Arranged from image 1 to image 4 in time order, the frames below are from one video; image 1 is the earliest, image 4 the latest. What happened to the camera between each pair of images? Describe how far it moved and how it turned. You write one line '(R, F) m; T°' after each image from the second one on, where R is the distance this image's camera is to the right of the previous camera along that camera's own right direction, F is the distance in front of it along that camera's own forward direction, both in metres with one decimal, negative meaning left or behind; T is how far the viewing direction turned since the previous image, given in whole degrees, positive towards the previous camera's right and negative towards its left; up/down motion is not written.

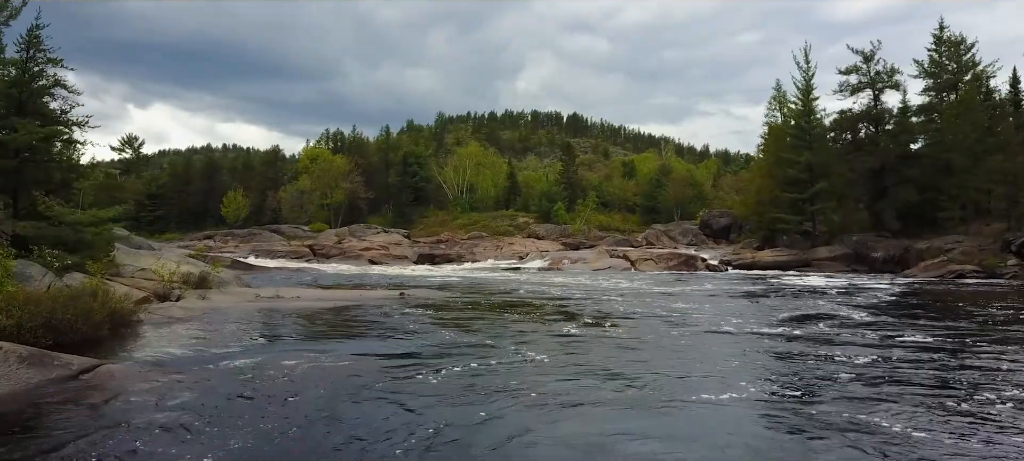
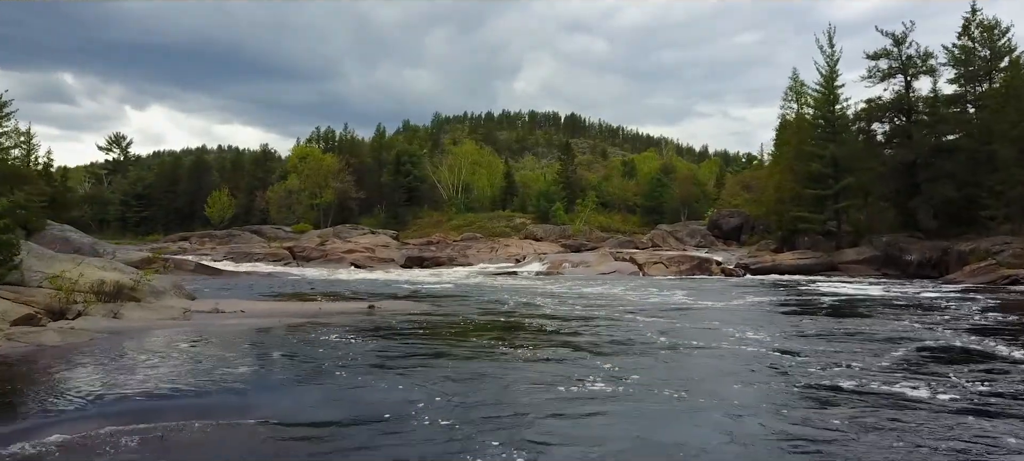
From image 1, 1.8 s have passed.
(+0.1, +3.4) m; 0°
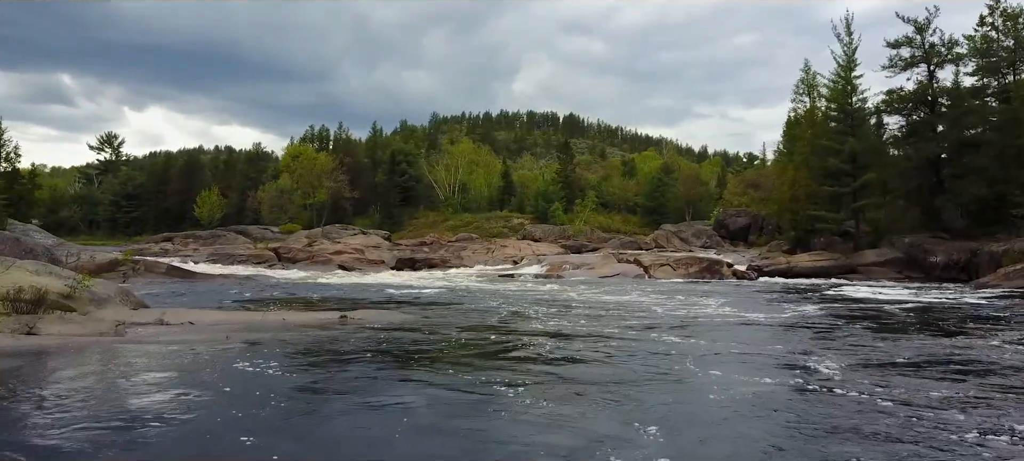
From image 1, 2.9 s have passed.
(+0.1, +2.2) m; 0°
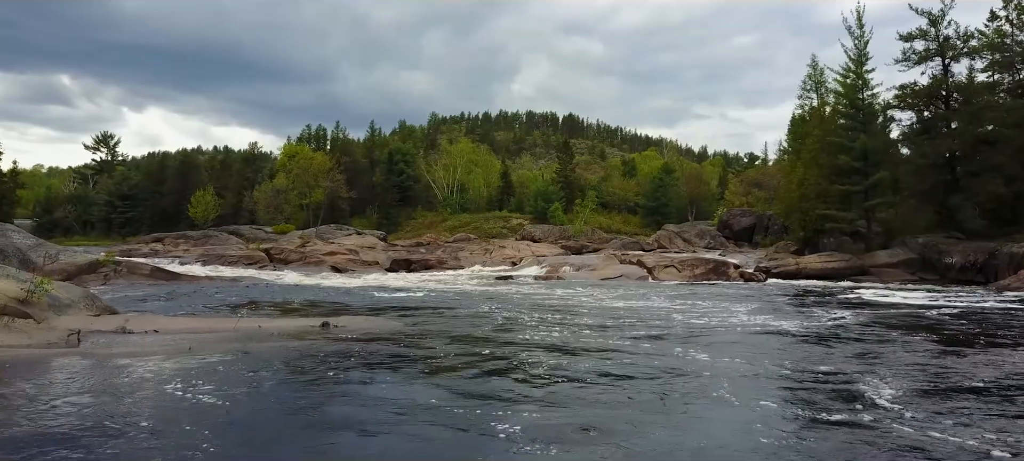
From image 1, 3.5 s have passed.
(0.0, +1.2) m; 0°
